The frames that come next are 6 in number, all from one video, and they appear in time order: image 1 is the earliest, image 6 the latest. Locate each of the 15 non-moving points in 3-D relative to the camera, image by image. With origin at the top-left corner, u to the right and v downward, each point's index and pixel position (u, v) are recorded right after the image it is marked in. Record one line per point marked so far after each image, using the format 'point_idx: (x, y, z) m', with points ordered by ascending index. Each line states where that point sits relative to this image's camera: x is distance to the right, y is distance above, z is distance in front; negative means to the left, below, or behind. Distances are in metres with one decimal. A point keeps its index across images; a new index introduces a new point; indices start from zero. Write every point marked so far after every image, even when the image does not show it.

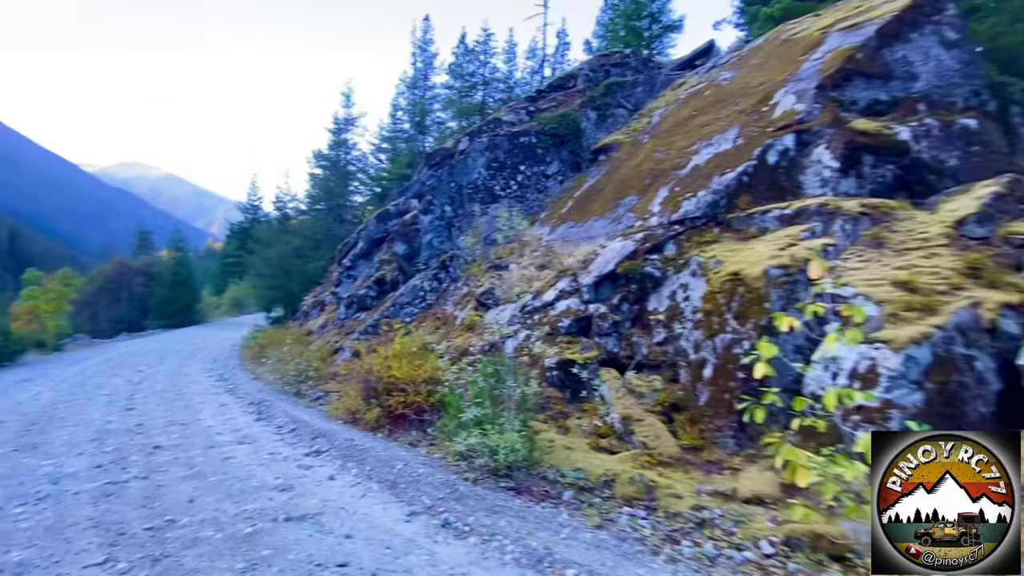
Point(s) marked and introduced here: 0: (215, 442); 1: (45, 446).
0: (-4.3, -2.2, +6.9) m
1: (-6.4, -2.2, +6.6) m
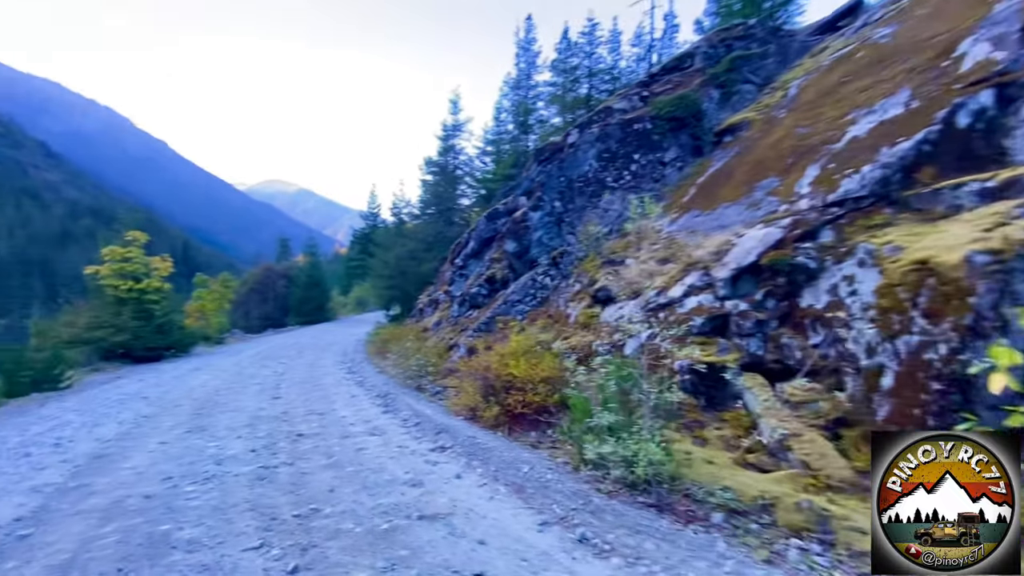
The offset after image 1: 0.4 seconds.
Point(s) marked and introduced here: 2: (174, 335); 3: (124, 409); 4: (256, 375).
0: (-2.5, -2.2, +7.3) m
1: (-4.6, -2.1, +7.4) m
2: (-13.7, -1.9, +19.7) m
3: (-7.0, -2.2, +8.7) m
4: (-7.5, -2.5, +14.1) m
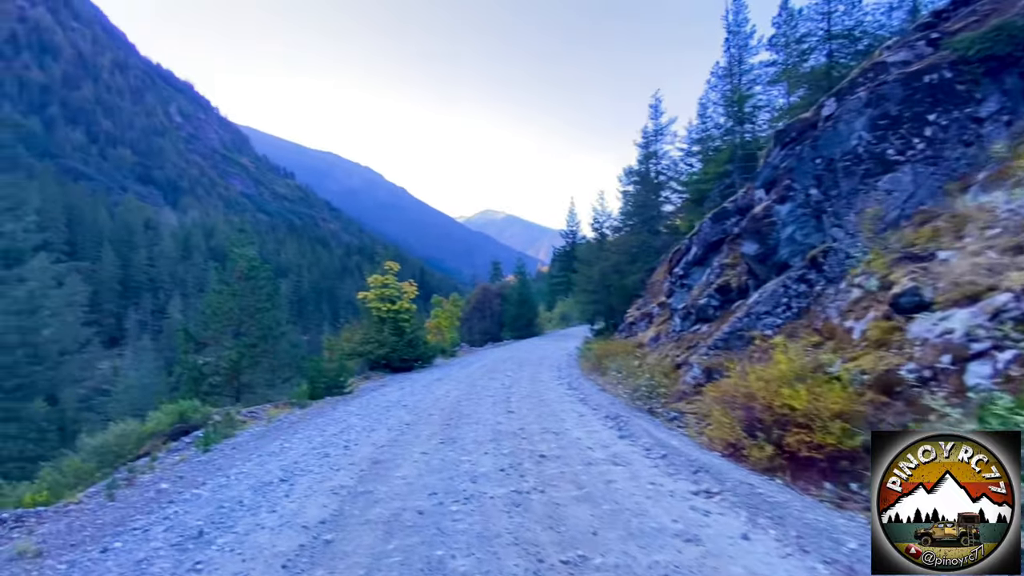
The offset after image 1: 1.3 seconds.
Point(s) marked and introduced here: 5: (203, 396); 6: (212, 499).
0: (+1.1, -2.4, +6.7) m
1: (-0.8, -2.4, +7.7) m
2: (-4.3, -2.8, +22.6) m
3: (-2.5, -2.6, +9.9) m
4: (-0.8, -3.1, +14.9) m
5: (-11.9, -4.3, +18.8) m
6: (-3.2, -2.3, +5.2) m
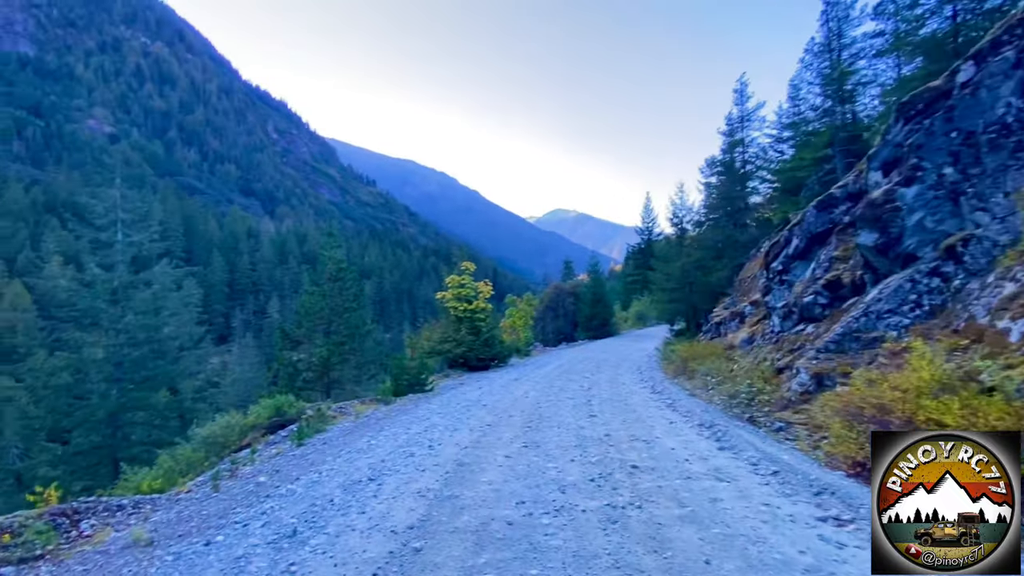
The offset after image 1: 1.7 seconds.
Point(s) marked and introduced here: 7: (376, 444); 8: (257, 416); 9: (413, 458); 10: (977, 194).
0: (+2.2, -2.3, +6.1) m
1: (+0.5, -2.4, +7.3) m
2: (-0.7, -2.8, +22.6) m
3: (-0.9, -2.6, +9.8) m
4: (+1.6, -3.0, +14.5) m
5: (-8.8, -4.3, +20.0) m
6: (-2.3, -2.3, +5.3) m
7: (-2.1, -2.5, +7.6) m
8: (-5.3, -2.7, +10.0) m
9: (-1.3, -2.3, +6.7) m
10: (+8.4, +1.7, +8.7) m
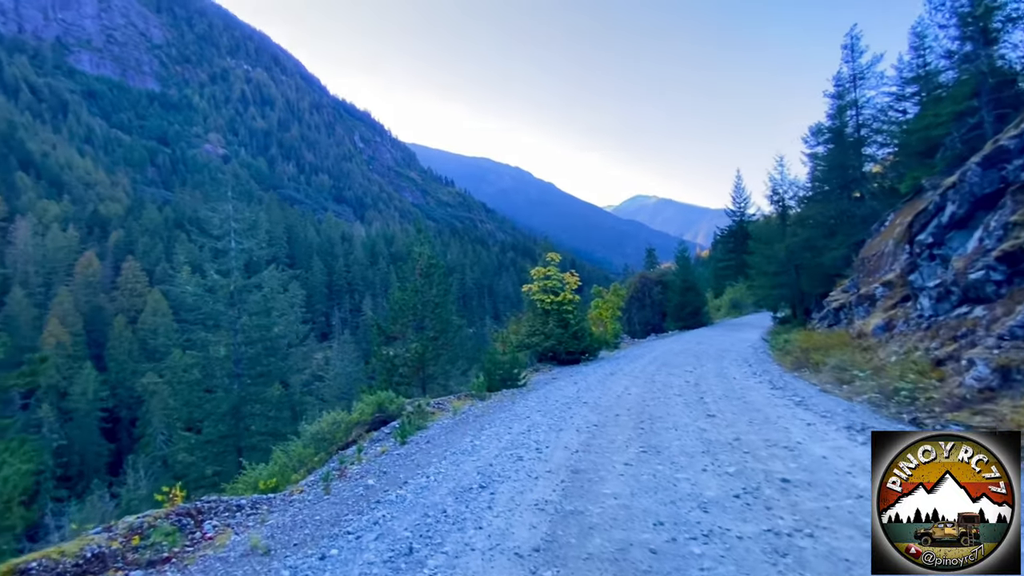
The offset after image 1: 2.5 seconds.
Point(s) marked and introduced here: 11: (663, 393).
0: (+3.6, -2.1, +5.0) m
1: (+2.1, -2.2, +6.5) m
2: (+3.4, -2.3, +21.8) m
3: (+1.1, -2.4, +9.1) m
4: (+4.4, -2.6, +13.4) m
5: (-5.0, -4.2, +20.6) m
6: (-1.0, -2.2, +4.9) m
7: (-0.5, -2.3, +7.2) m
8: (-3.2, -2.6, +10.1) m
9: (+0.1, -2.2, +6.1) m
10: (+9.9, +2.2, +6.6) m
11: (+3.7, -2.5, +11.7) m
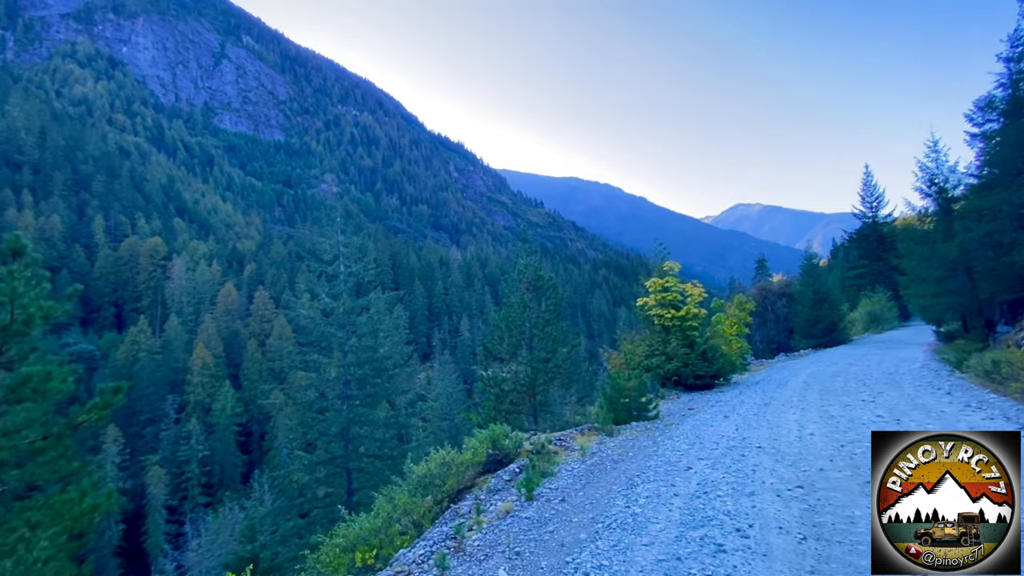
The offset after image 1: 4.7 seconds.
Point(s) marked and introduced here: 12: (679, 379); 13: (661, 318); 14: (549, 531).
0: (+5.0, -1.9, +2.2) m
1: (+3.8, -2.2, +4.0) m
2: (+8.0, -2.8, +18.7) m
3: (+3.3, -2.5, +6.7) m
4: (+7.3, -2.8, +10.3) m
5: (-0.4, -4.9, +19.0) m
6: (+0.5, -2.2, +3.0) m
7: (+1.4, -2.4, +5.2) m
8: (-0.7, -2.9, +8.5) m
9: (+1.8, -2.2, +4.0) m
10: (+11.4, +2.5, +2.7) m
11: (+6.3, -2.6, +8.8) m
12: (+6.4, -3.5, +18.6) m
13: (+6.0, -1.2, +19.3) m
14: (+0.3, -2.5, +5.1) m
